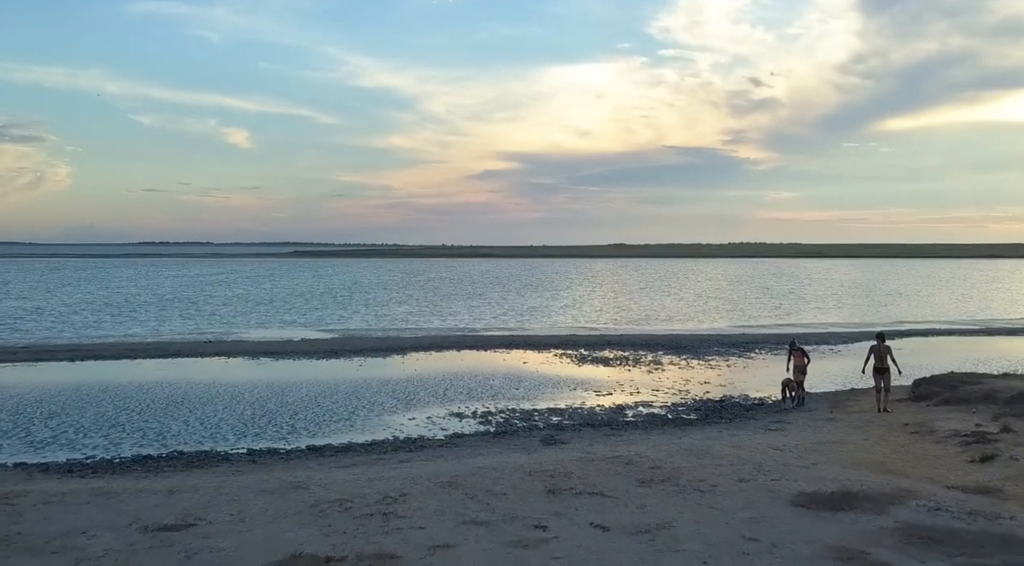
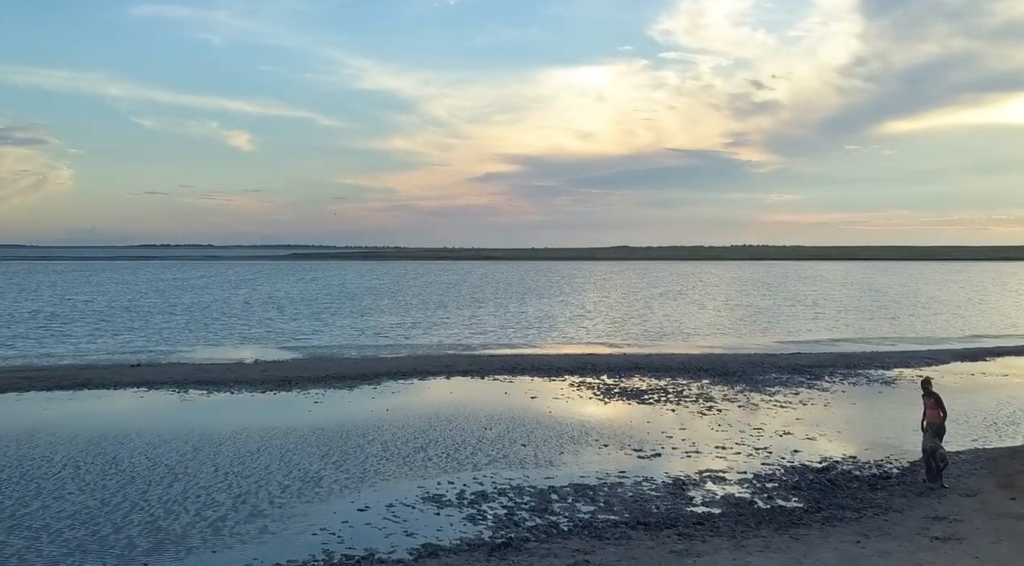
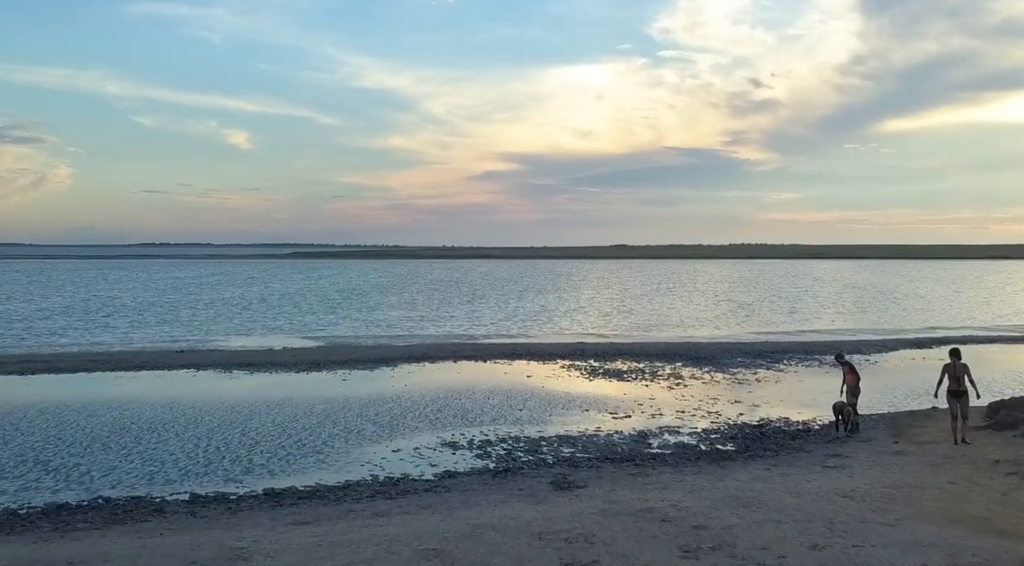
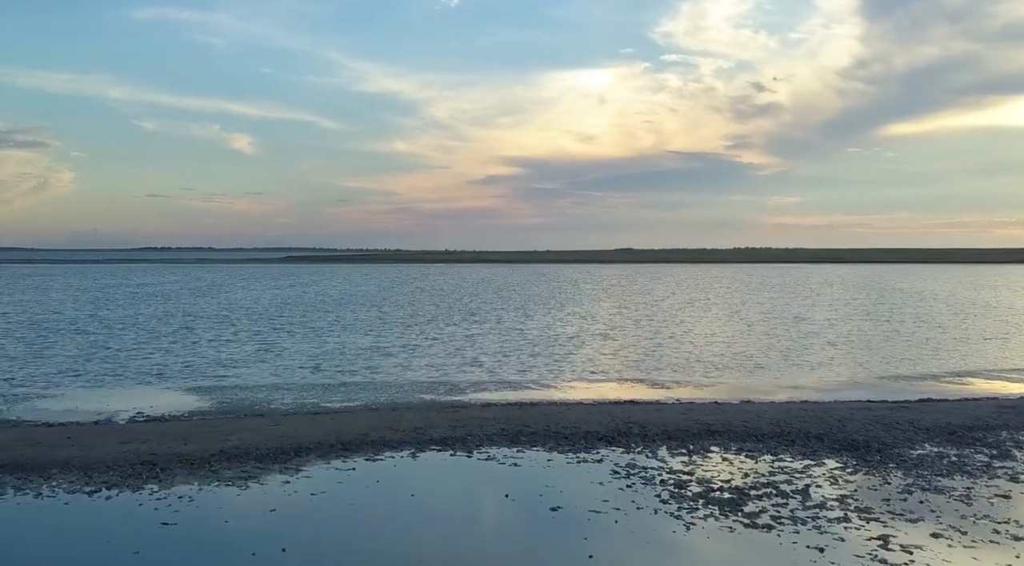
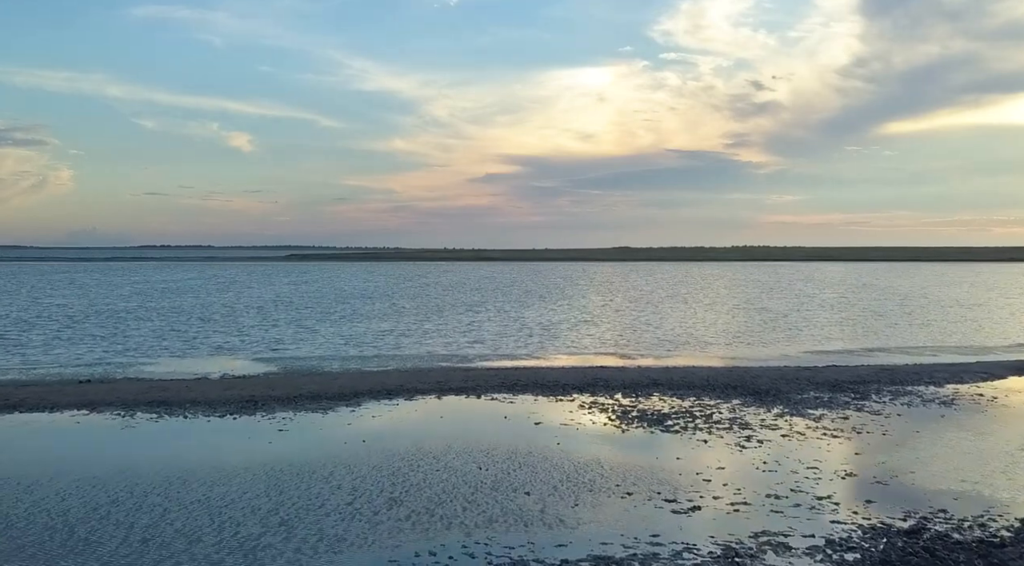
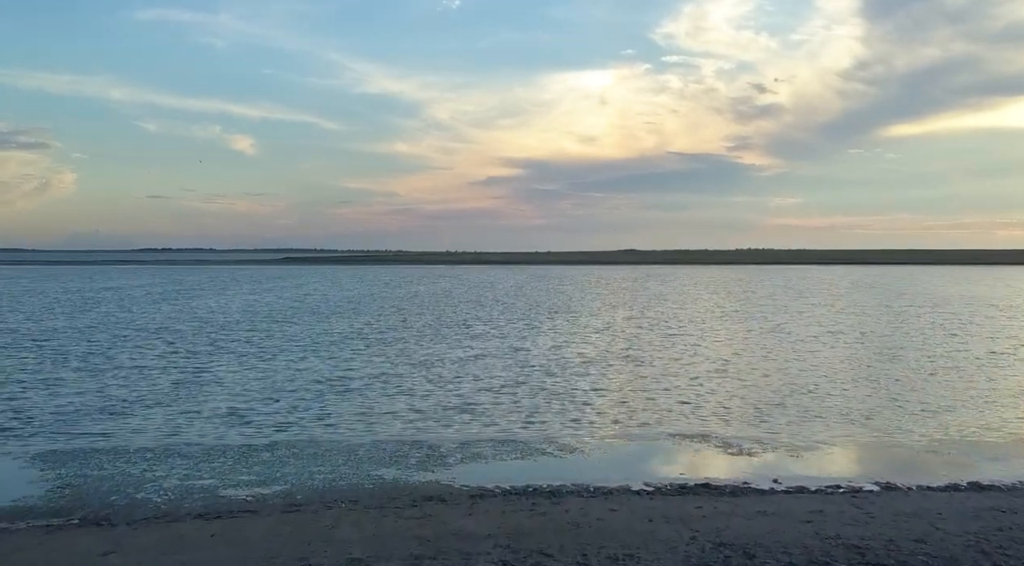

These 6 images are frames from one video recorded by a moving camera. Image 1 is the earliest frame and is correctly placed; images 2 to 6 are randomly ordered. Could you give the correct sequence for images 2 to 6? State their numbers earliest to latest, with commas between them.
3, 2, 5, 4, 6
